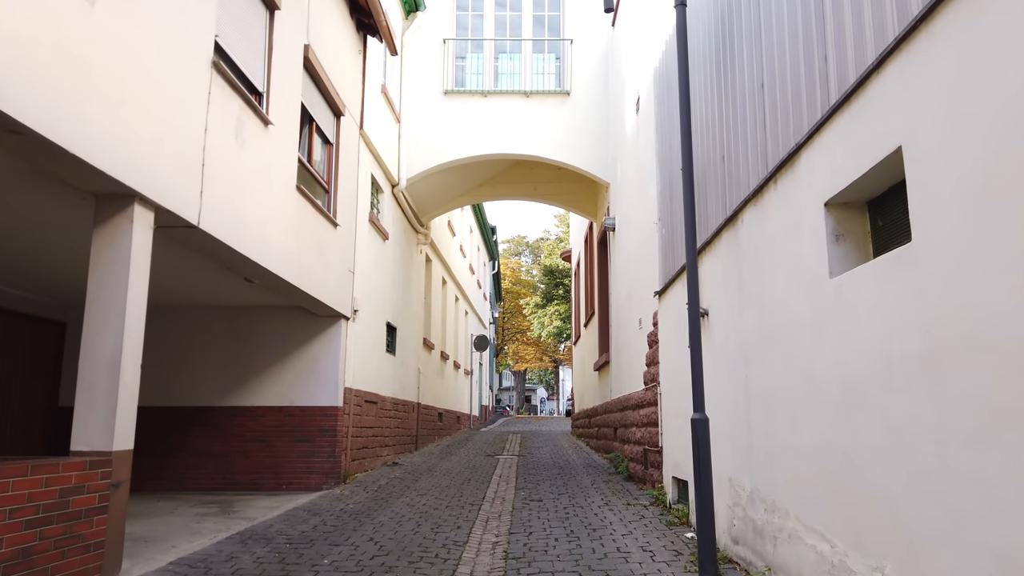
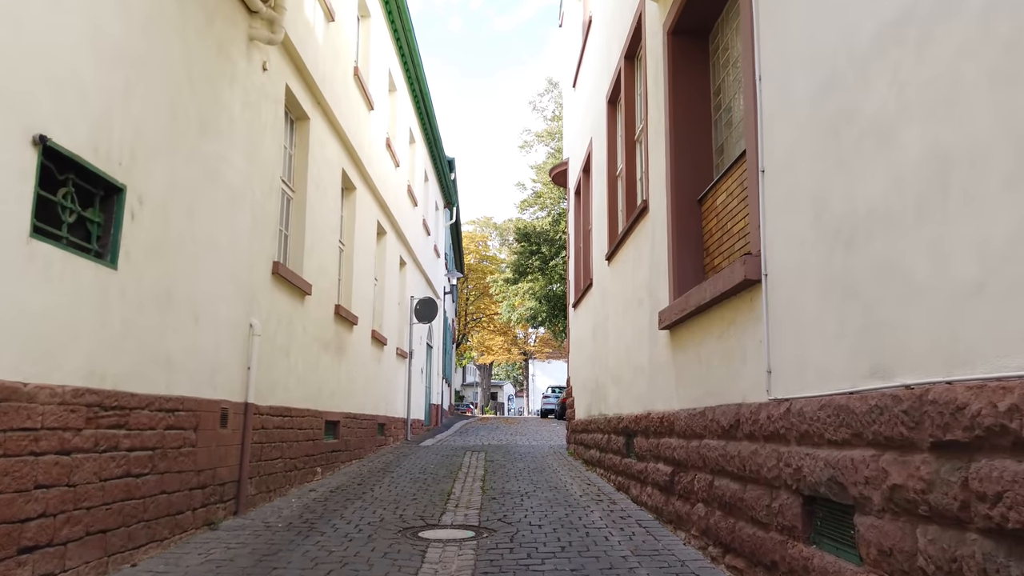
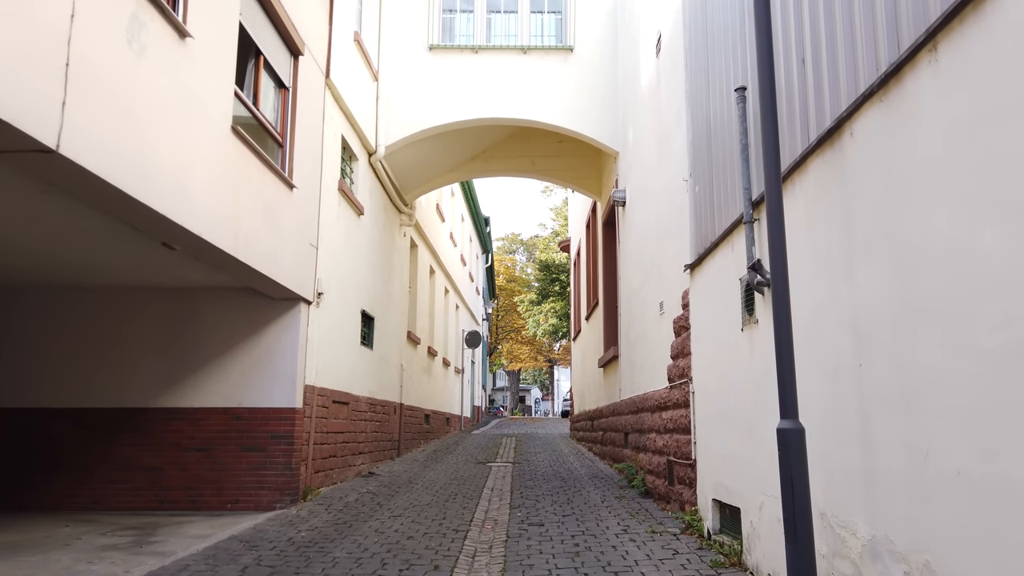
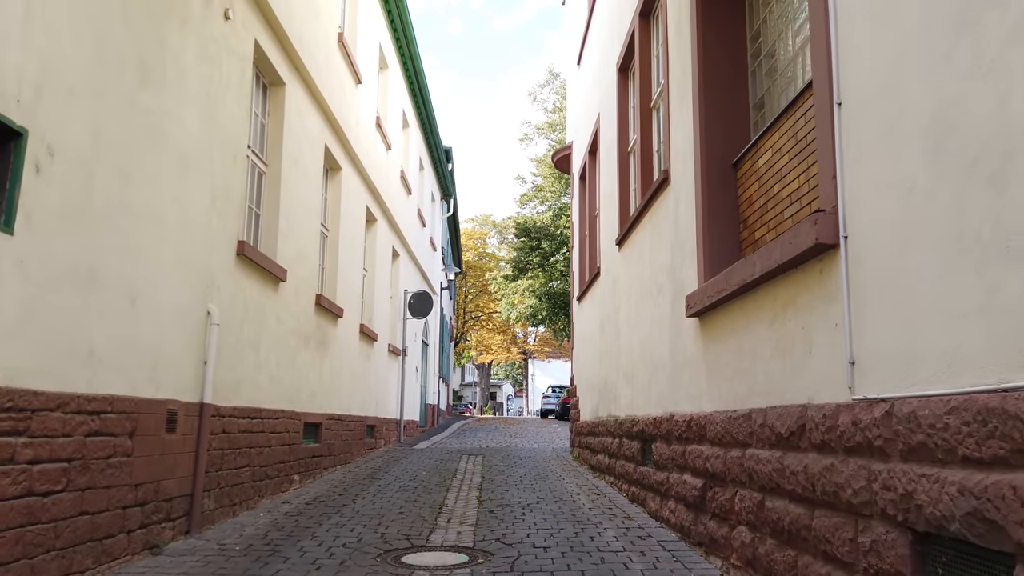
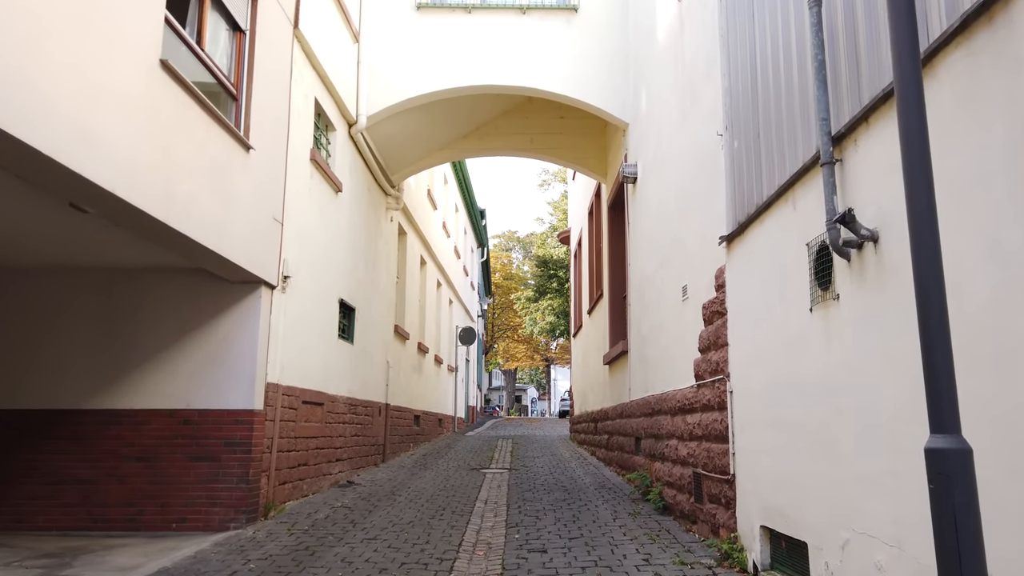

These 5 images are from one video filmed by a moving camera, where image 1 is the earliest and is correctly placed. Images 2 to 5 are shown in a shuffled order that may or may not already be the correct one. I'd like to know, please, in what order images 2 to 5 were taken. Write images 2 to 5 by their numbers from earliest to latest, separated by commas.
3, 5, 2, 4
